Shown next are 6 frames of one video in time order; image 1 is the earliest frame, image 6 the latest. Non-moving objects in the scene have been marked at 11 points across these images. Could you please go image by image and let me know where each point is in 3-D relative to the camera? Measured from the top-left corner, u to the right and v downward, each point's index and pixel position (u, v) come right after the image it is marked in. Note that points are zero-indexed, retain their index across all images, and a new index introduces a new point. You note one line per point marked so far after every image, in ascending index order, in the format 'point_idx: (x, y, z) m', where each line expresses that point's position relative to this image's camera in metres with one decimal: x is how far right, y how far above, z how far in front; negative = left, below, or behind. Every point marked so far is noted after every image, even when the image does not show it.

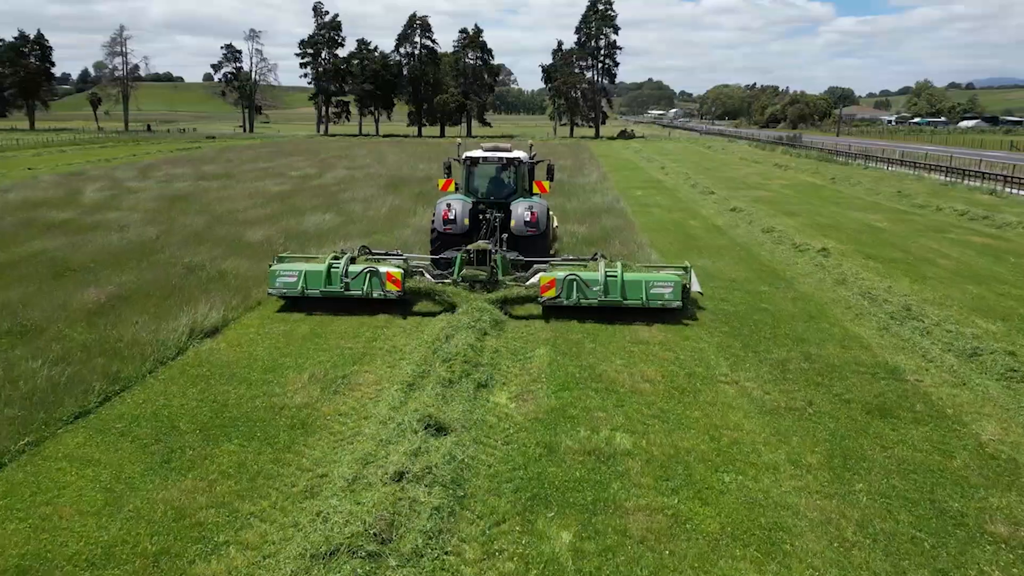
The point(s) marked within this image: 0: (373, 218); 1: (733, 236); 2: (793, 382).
0: (-3.2, +1.6, +16.5) m
1: (+4.6, +1.2, +15.2) m
2: (+2.7, -0.9, +7.0) m
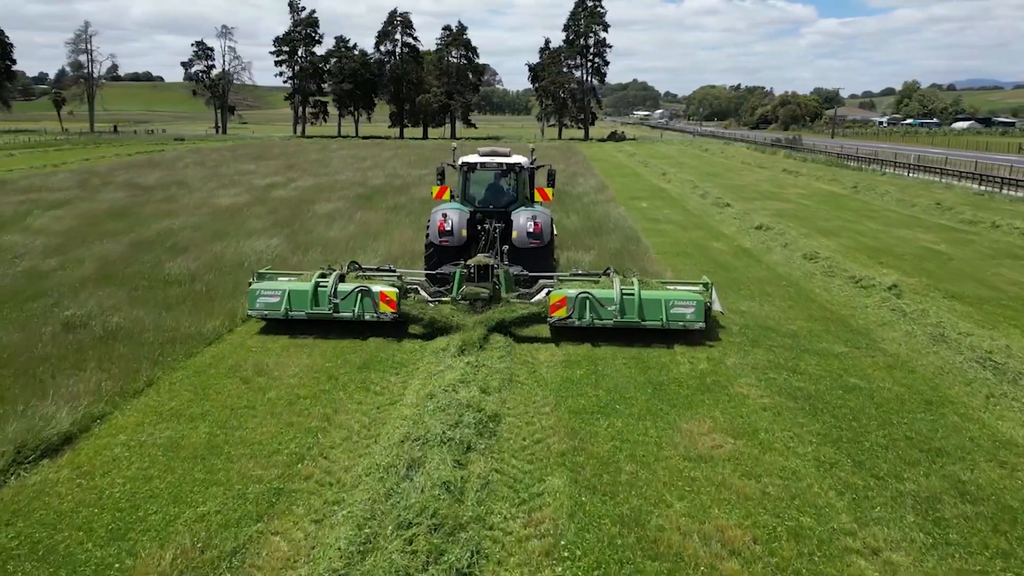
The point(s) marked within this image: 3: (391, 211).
0: (-3.4, +0.9, +13.8) m
1: (+4.4, +0.5, +12.6) m
2: (+2.7, -1.6, +4.3) m
3: (-3.0, +1.9, +18.2) m
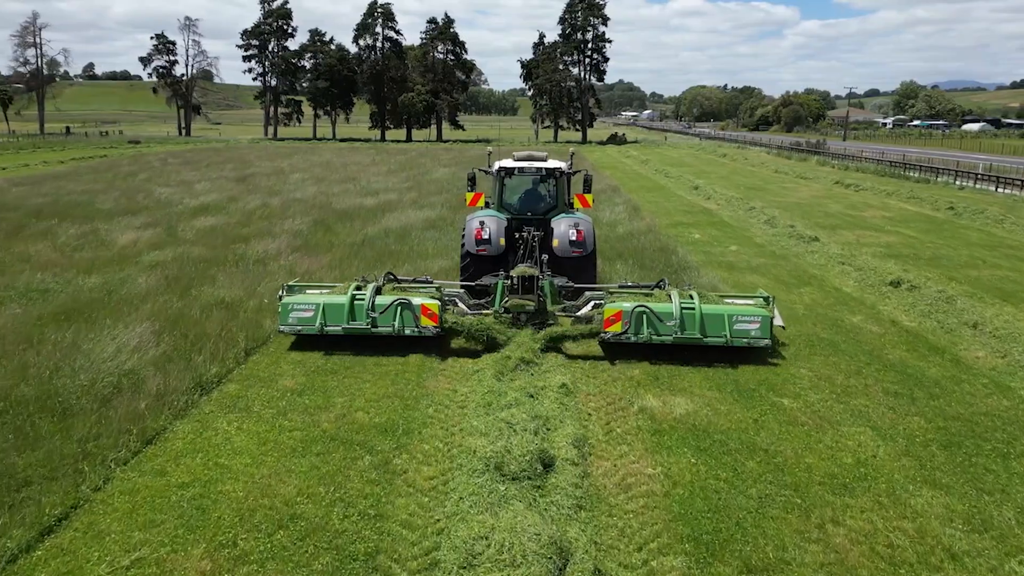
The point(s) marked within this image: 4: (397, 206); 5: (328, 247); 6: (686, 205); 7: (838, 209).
0: (-3.0, -0.3, +8.6) m
1: (+4.8, -0.7, +7.5) m
2: (+3.2, -2.8, -0.8) m
3: (-2.8, +0.7, +13.0) m
4: (-2.9, +2.1, +18.4) m
5: (-3.3, +0.7, +13.0) m
6: (+4.8, +2.3, +19.9) m
7: (+8.7, +2.1, +19.3) m
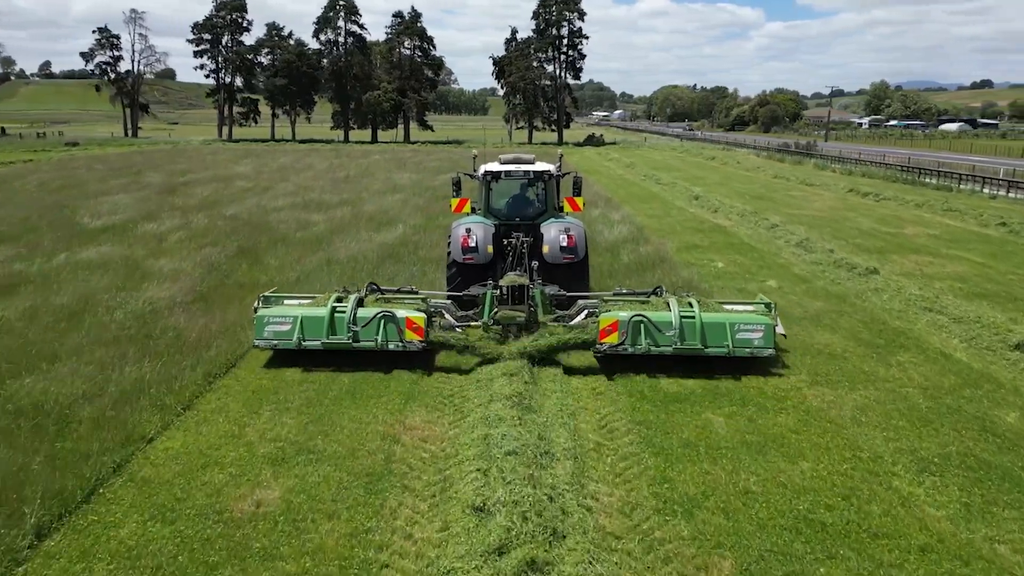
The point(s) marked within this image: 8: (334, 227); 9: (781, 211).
0: (-3.1, -1.1, +5.4) m
1: (+4.7, -1.4, +4.6) m
2: (+3.5, -3.5, -3.7) m
3: (-3.0, -0.1, +9.8) m
4: (-3.4, +1.3, +15.2) m
5: (-3.6, 0.0, +9.8) m
6: (+4.2, +1.6, +17.0) m
7: (+8.2, +1.5, +16.5) m
8: (-3.7, +1.3, +14.8) m
9: (+6.8, +2.0, +18.4) m
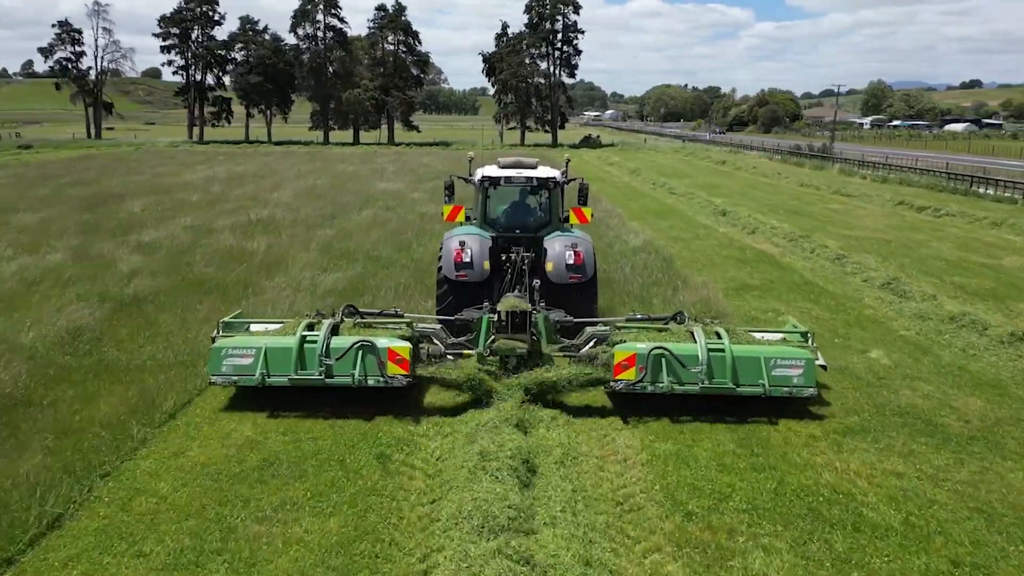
0: (-3.1, -1.9, +1.9) m
1: (+4.8, -2.2, +1.3) m
2: (+3.7, -4.3, -7.1) m
3: (-3.1, -0.9, +6.4) m
4: (-3.5, +0.5, +11.8) m
5: (-3.6, -0.9, +6.4) m
6: (+4.1, +0.8, +13.6) m
7: (+8.0, +0.7, +13.3) m
8: (-3.8, +0.4, +11.4) m
9: (+6.7, +1.2, +15.1) m
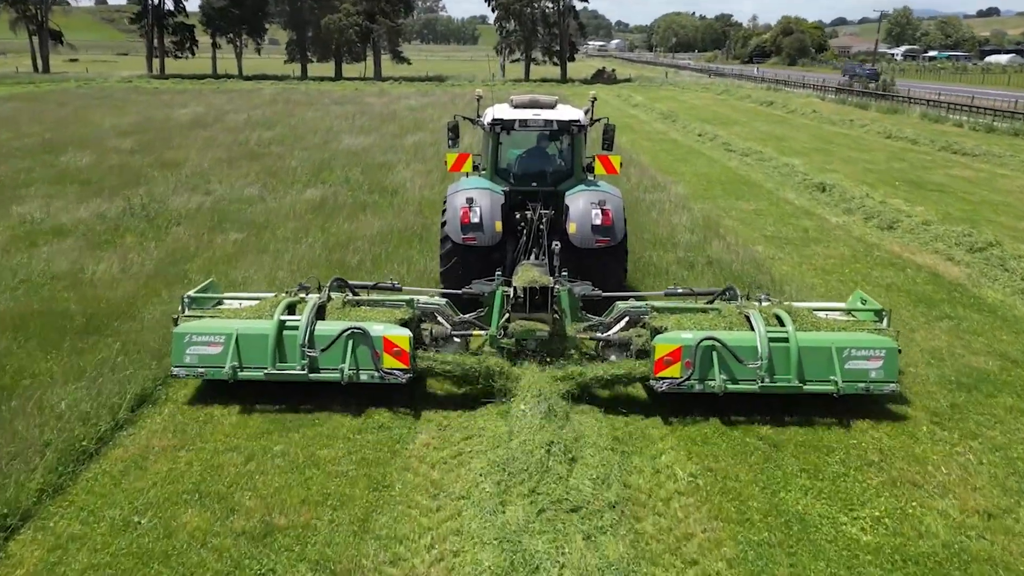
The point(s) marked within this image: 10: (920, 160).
0: (-2.9, -3.4, -2.8) m
1: (+4.9, -3.7, -3.4) m
2: (+3.8, -6.6, -11.6) m
3: (-2.9, -2.0, +1.5) m
4: (-3.3, -0.1, +6.8) m
5: (-3.5, -1.9, +1.5) m
6: (+4.3, +0.4, +8.6) m
7: (+8.2, +0.2, +8.2) m
8: (-3.6, -0.2, +6.4) m
9: (+6.9, +0.9, +10.0) m
10: (+8.8, +2.7, +15.5) m
